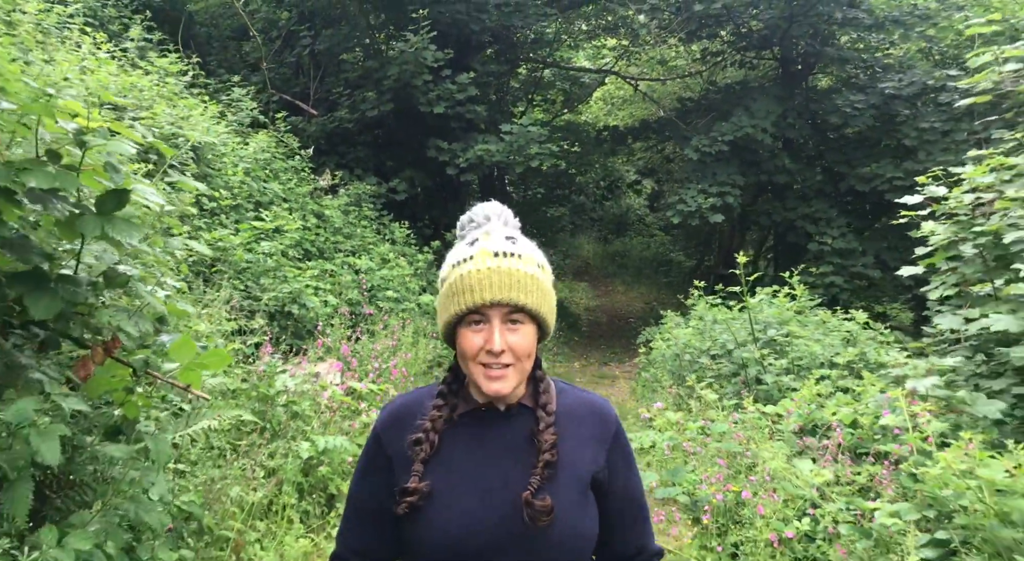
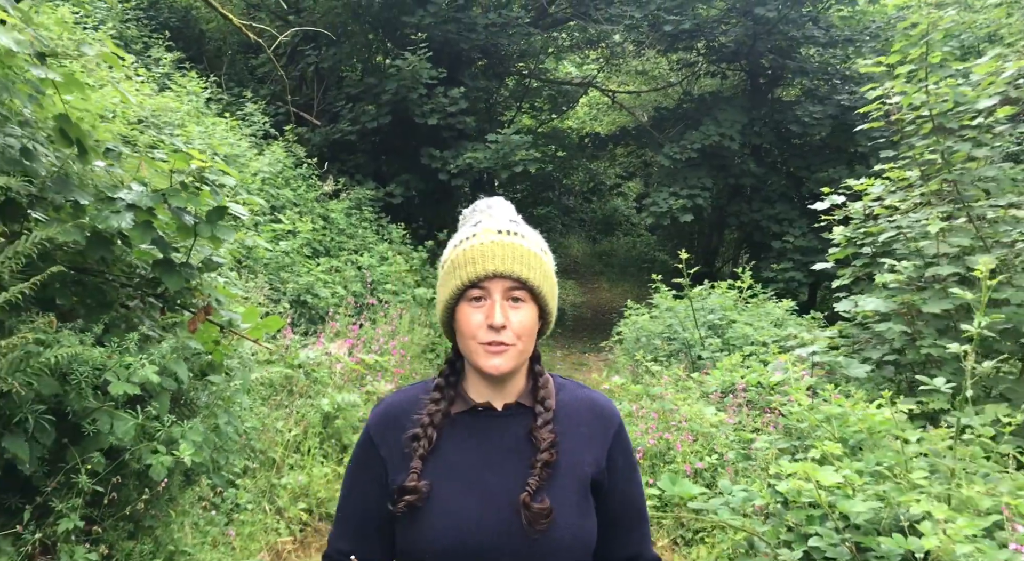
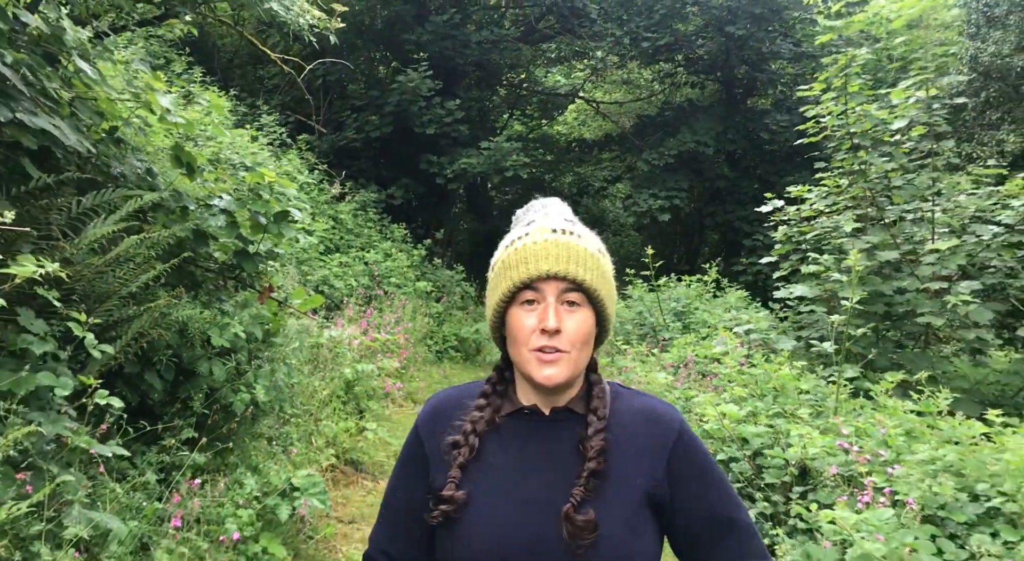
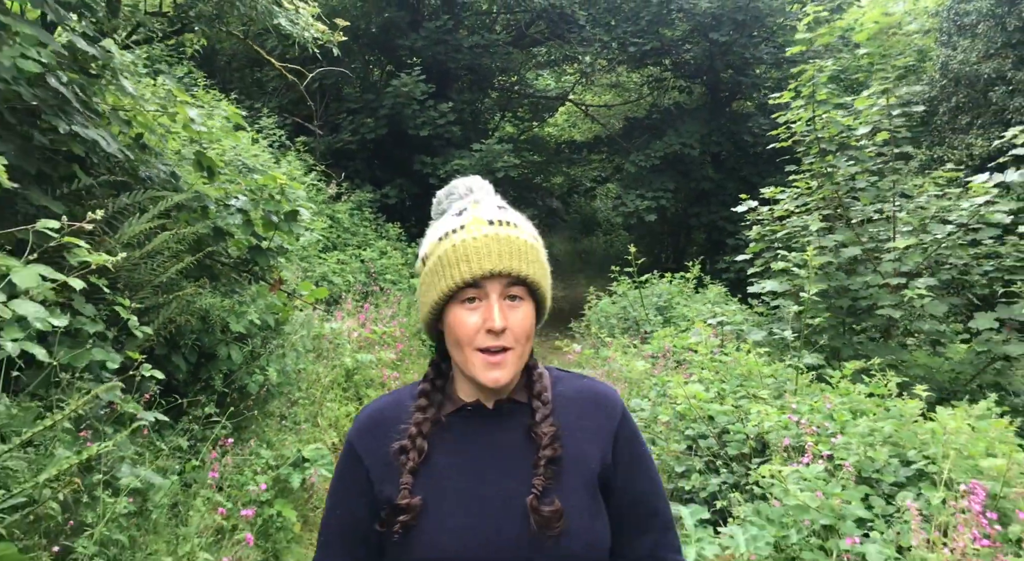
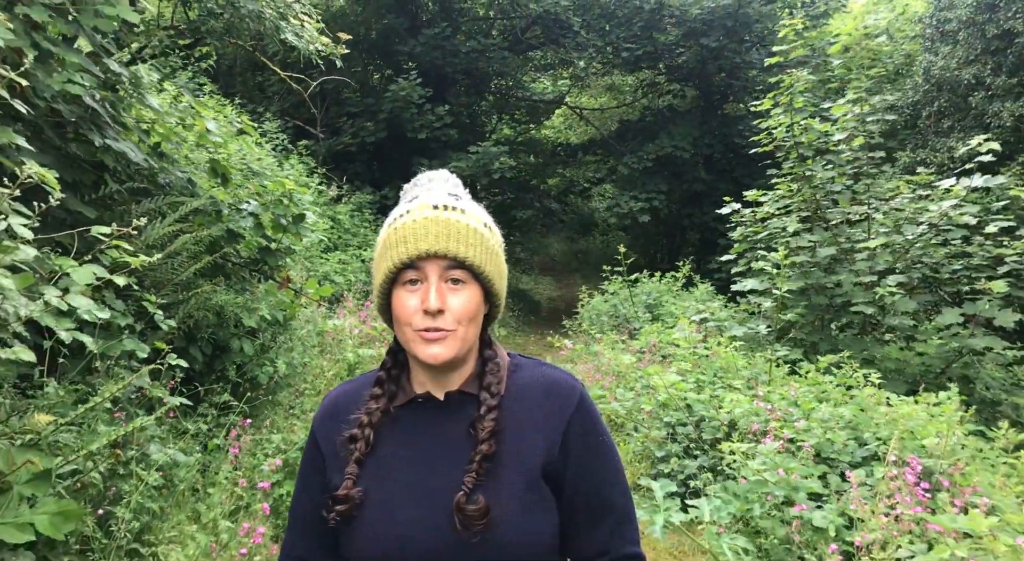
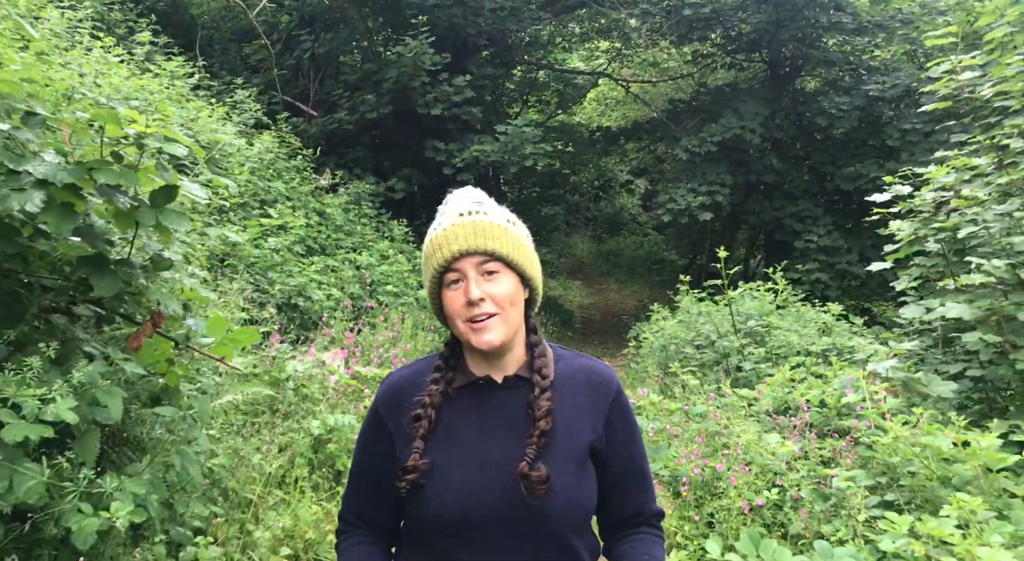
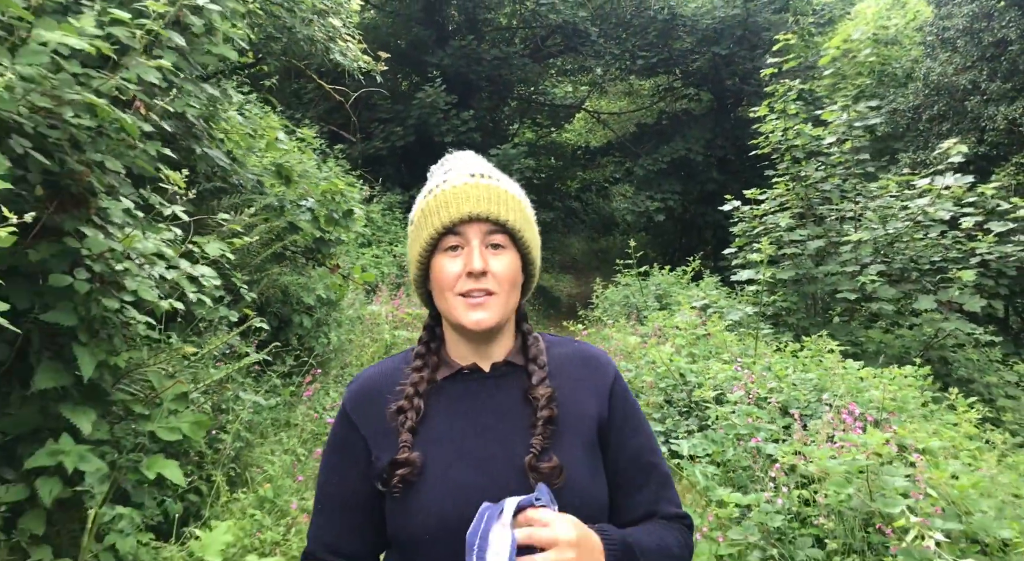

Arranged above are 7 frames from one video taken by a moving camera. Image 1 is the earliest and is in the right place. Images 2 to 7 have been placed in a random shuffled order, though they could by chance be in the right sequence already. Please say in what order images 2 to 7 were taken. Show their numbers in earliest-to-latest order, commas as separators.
6, 2, 3, 4, 5, 7
